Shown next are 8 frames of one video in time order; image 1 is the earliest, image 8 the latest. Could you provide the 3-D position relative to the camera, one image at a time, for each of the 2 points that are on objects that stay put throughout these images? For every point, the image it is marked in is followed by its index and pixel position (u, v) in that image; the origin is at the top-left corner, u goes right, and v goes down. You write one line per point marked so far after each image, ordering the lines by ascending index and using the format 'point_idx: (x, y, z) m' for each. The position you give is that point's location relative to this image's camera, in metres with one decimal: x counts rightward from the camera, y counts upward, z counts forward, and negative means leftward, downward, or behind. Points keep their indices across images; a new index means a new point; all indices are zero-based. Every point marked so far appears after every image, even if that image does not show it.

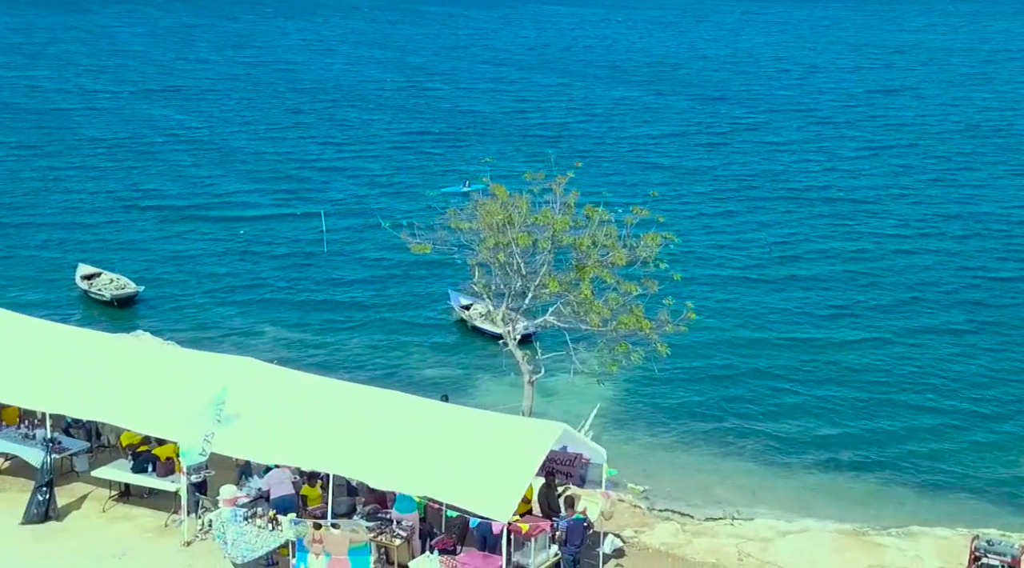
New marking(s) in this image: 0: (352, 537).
0: (-2.4, -3.8, +19.3) m
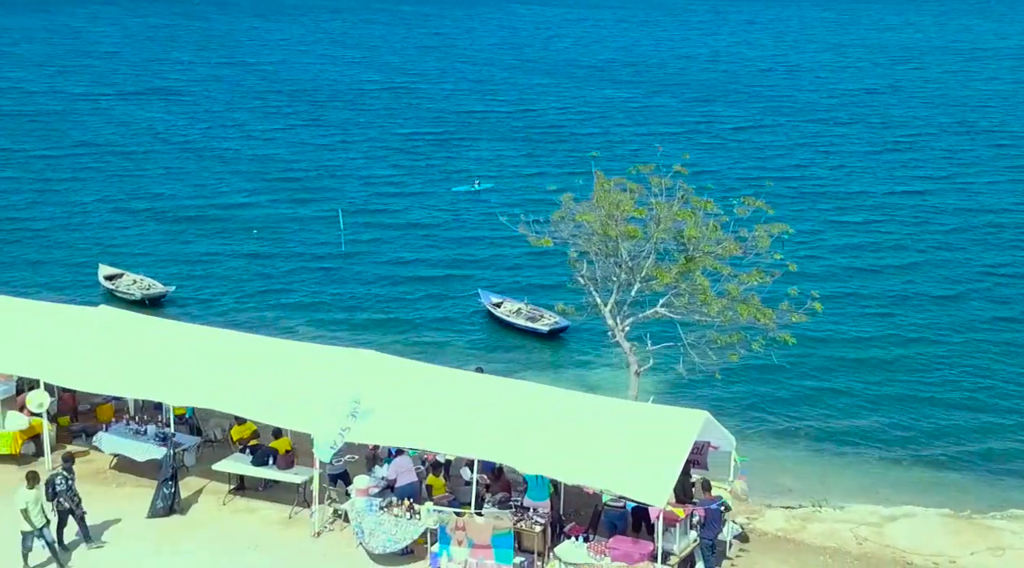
0: (-0.2, -3.7, +19.7) m
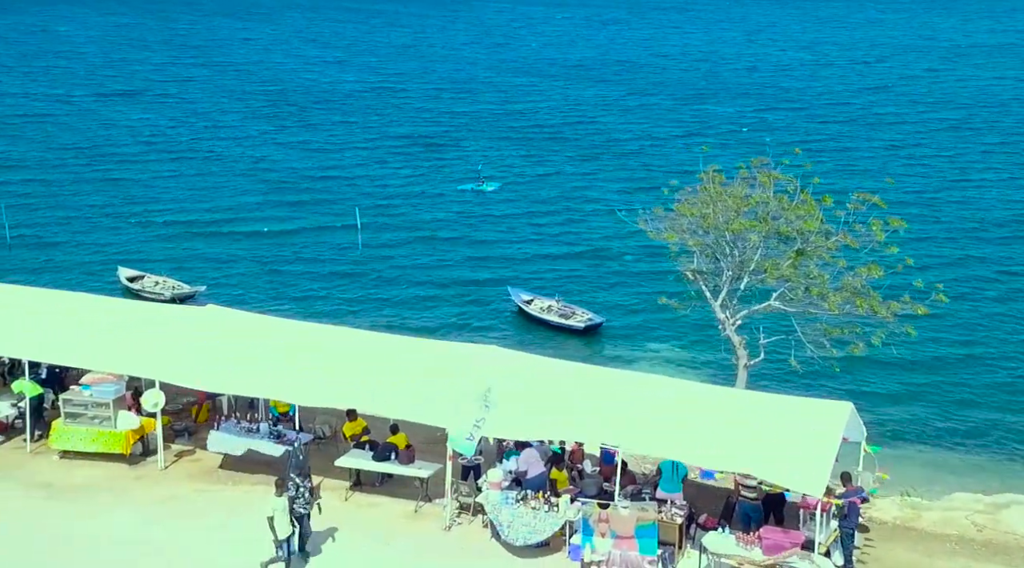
0: (+2.0, -3.6, +20.0) m
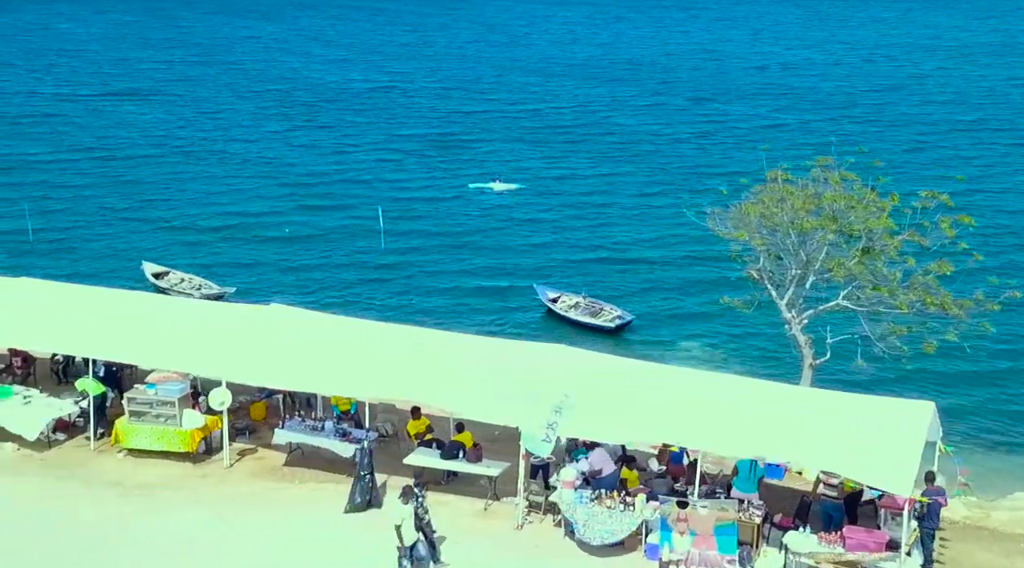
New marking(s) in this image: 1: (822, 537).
0: (+3.2, -3.6, +20.0) m
1: (+4.7, -3.8, +19.4) m
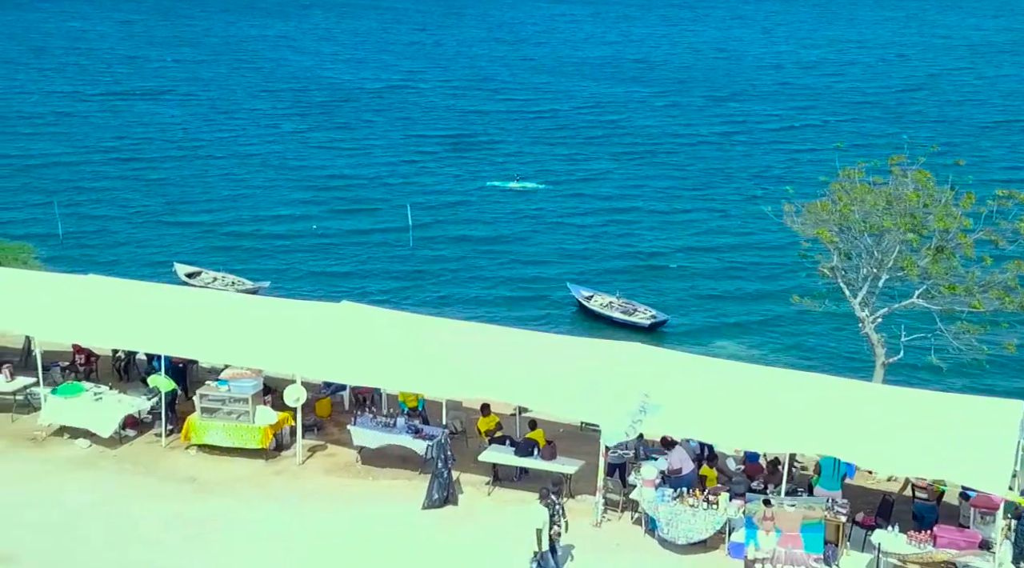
0: (+4.6, -3.6, +20.1) m
1: (+6.1, -3.8, +19.4) m
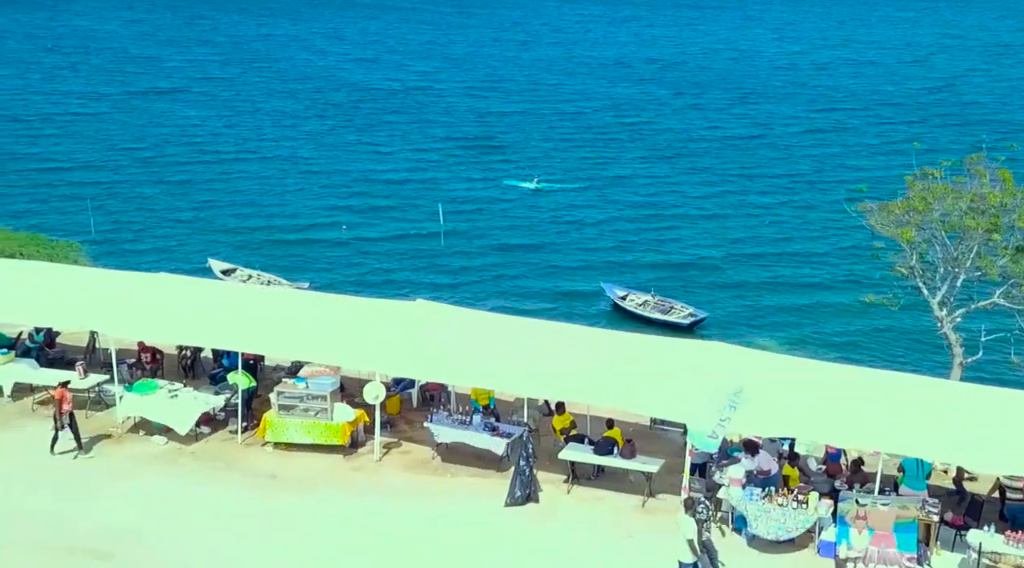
0: (+6.0, -3.6, +20.1) m
1: (+7.5, -3.8, +19.4) m
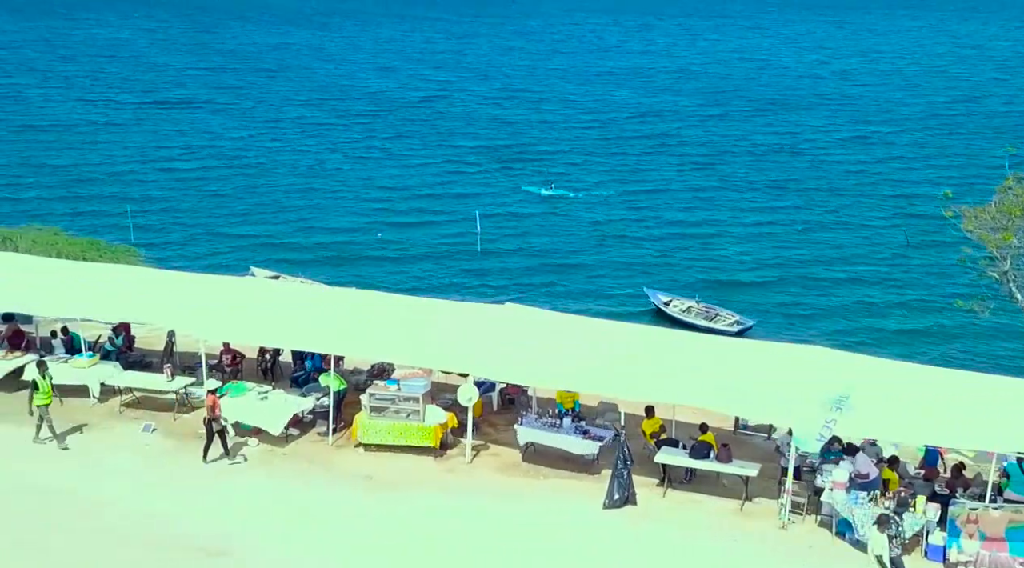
0: (+7.8, -3.6, +20.0) m
1: (+9.2, -3.9, +19.4) m
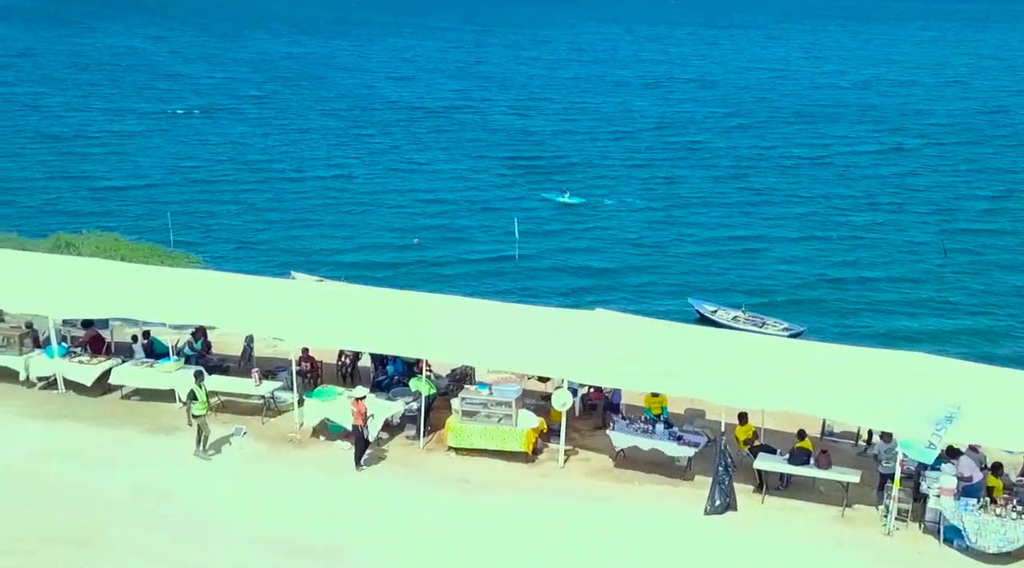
0: (+9.6, -3.7, +19.9) m
1: (+11.0, -4.0, +19.3) m
